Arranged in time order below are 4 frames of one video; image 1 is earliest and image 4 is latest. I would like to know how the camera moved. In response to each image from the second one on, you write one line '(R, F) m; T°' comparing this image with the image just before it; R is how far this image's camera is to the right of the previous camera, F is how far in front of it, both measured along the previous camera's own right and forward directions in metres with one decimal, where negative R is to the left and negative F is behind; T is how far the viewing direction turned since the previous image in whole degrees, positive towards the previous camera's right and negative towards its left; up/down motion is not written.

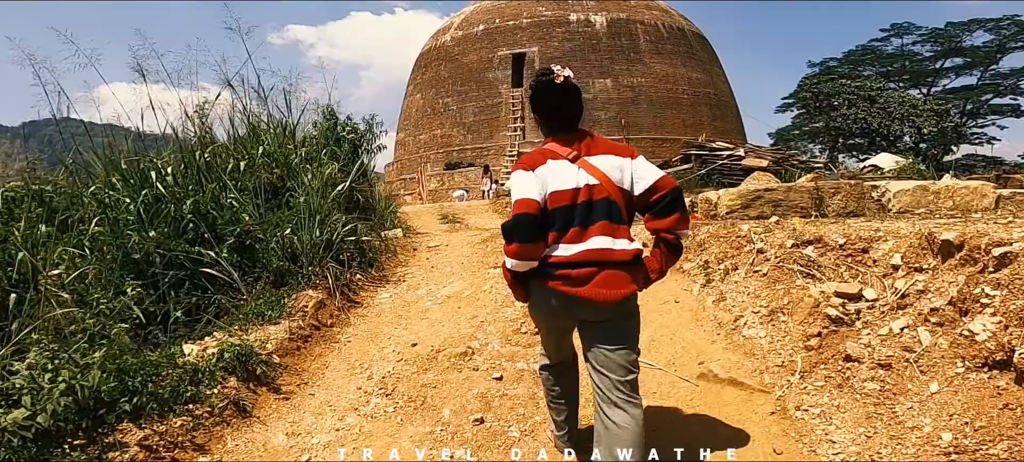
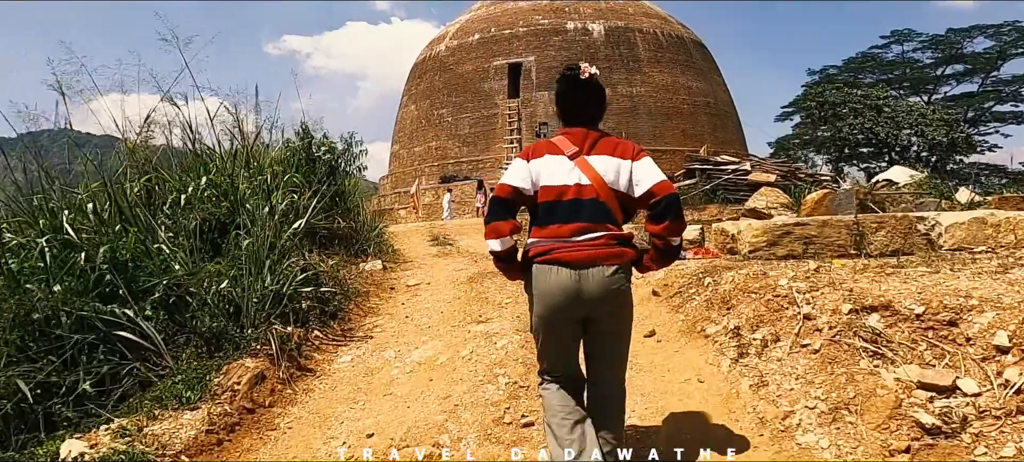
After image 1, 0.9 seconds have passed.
(+0.1, +0.9) m; 0°
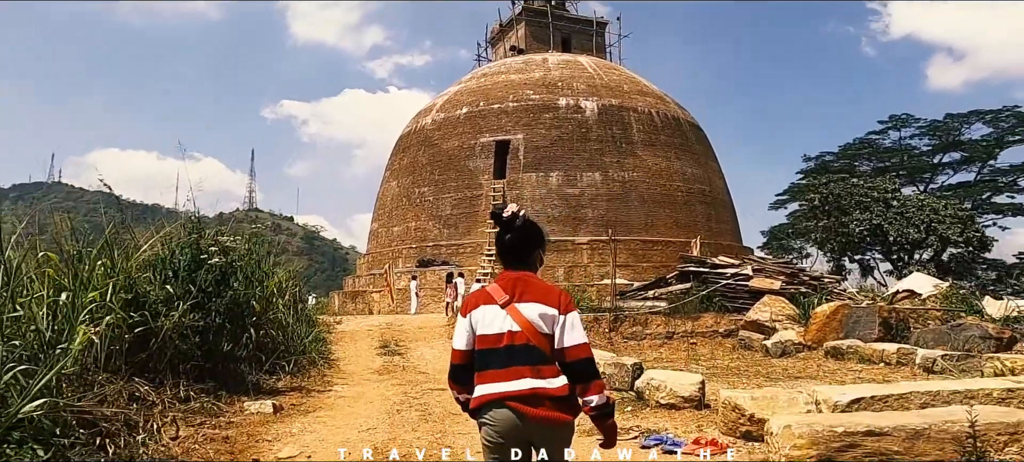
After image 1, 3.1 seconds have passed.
(+0.4, +1.8) m; 0°
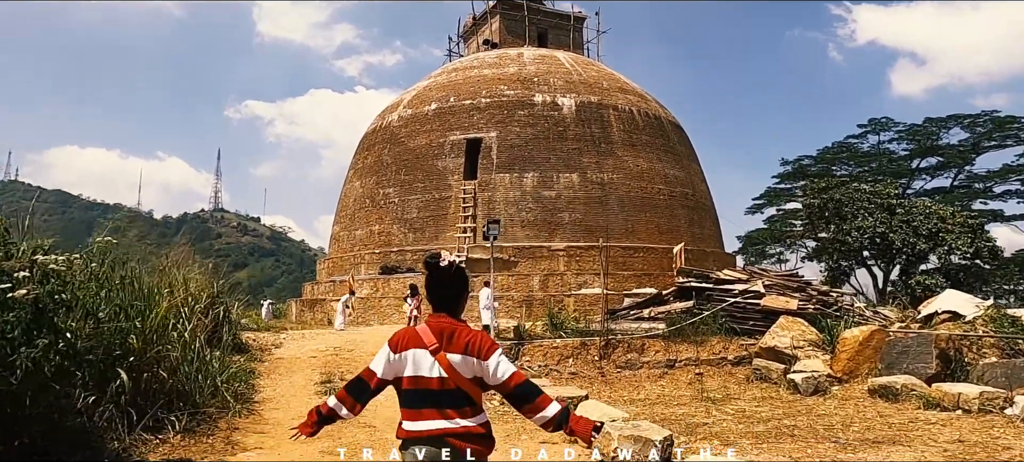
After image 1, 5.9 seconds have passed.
(-0.1, +2.1) m; +2°
